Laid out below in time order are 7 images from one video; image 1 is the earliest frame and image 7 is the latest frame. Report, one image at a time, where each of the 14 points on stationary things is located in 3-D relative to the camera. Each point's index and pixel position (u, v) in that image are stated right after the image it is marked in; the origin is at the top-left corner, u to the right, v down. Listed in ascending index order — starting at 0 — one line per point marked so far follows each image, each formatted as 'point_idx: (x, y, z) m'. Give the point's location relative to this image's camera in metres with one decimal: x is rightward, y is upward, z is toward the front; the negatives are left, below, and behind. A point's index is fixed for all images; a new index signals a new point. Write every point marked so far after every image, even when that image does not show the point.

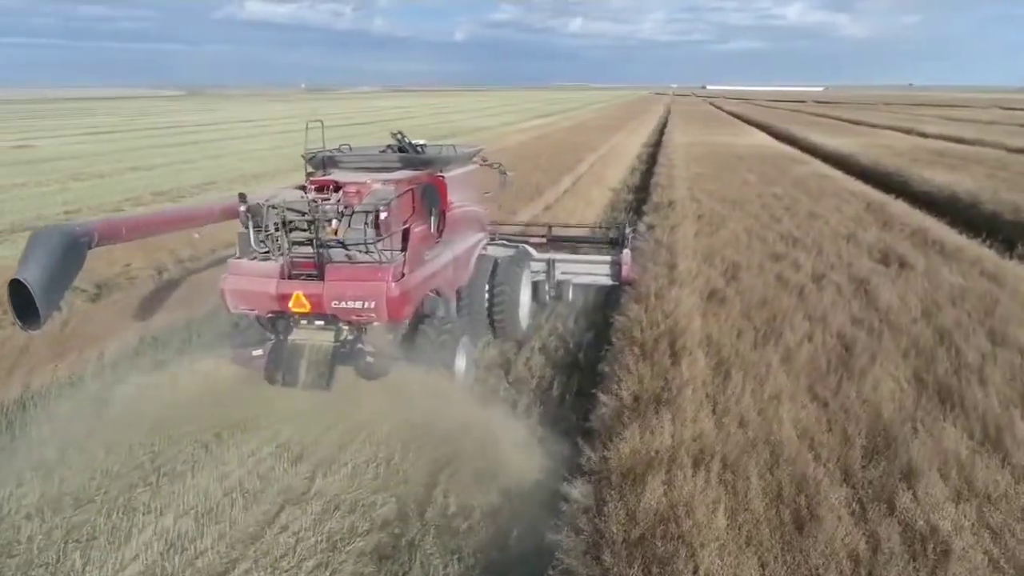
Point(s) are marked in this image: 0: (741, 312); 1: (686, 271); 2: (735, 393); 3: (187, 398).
0: (+2.6, -0.3, +8.3) m
1: (+2.4, +0.2, +10.1) m
2: (+1.9, -0.9, +6.0) m
3: (-3.5, -1.2, +7.7) m
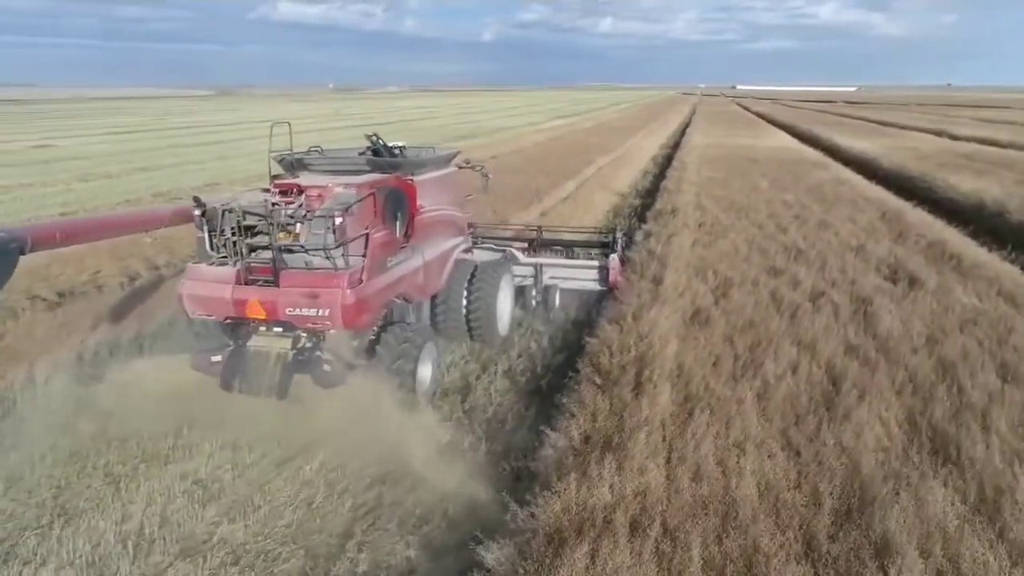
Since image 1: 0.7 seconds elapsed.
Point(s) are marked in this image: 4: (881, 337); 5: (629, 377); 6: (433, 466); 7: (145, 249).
0: (+2.2, -0.5, +7.5) m
1: (+2.1, 0.0, +9.4) m
2: (+1.4, -1.1, +5.3) m
3: (-4.0, -1.3, +7.2) m
4: (+3.7, -0.5, +7.3) m
5: (+1.1, -0.8, +6.5) m
6: (-0.7, -1.5, +6.1) m
7: (-6.6, +0.7, +12.9) m
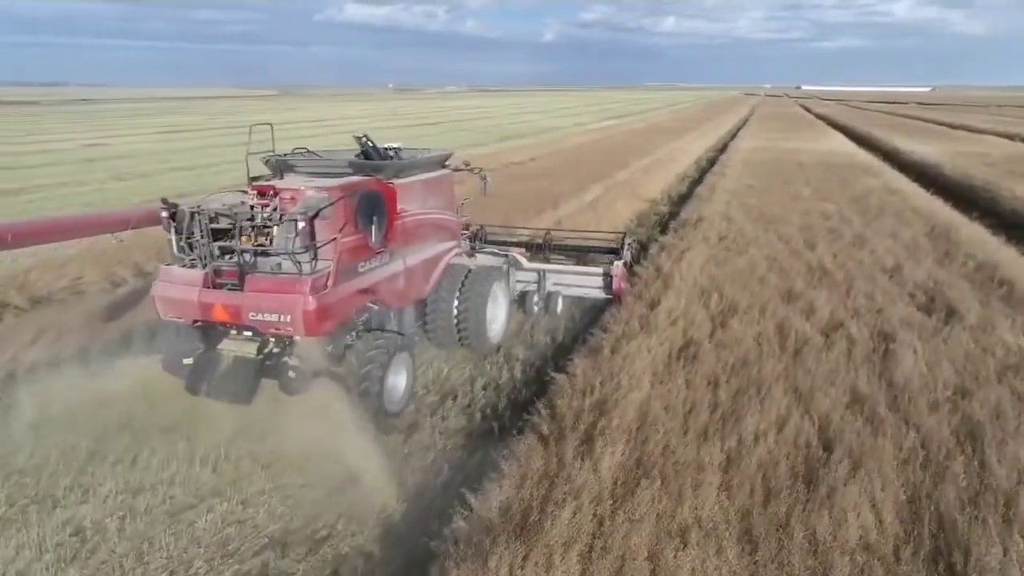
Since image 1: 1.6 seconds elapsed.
0: (+1.8, -0.8, +6.5) m
1: (+1.8, -0.3, +8.3) m
2: (+0.7, -1.4, +4.3) m
3: (-4.4, -1.5, +6.6) m
4: (+3.3, -0.8, +6.1) m
5: (+0.5, -1.1, +5.5) m
6: (-1.2, -1.7, +5.3) m
7: (-6.5, +0.6, +12.5) m
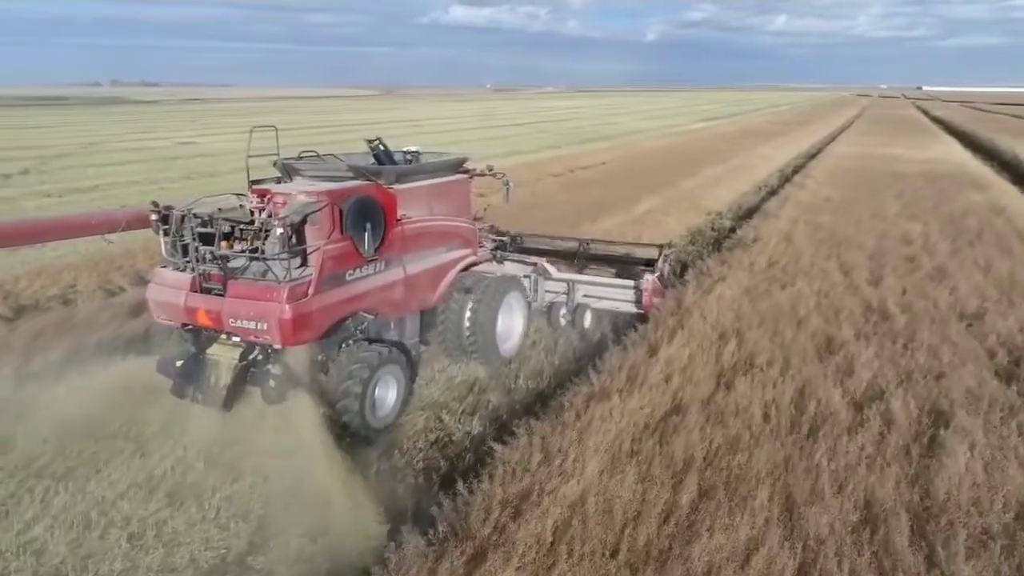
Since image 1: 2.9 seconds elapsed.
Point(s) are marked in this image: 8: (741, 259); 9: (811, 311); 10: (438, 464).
0: (+1.2, -1.2, +5.0) m
1: (+1.5, -0.7, +6.8) m
2: (-0.2, -1.8, +3.0) m
3: (-5.0, -1.7, +5.9) m
4: (+2.6, -1.3, +4.4) m
5: (-0.2, -1.5, +4.2) m
6: (-2.0, -2.1, +4.2) m
7: (-6.2, +0.5, +12.0) m
8: (+3.5, +0.4, +11.0) m
9: (+3.5, -0.3, +8.4) m
10: (-0.6, -1.5, +6.1) m
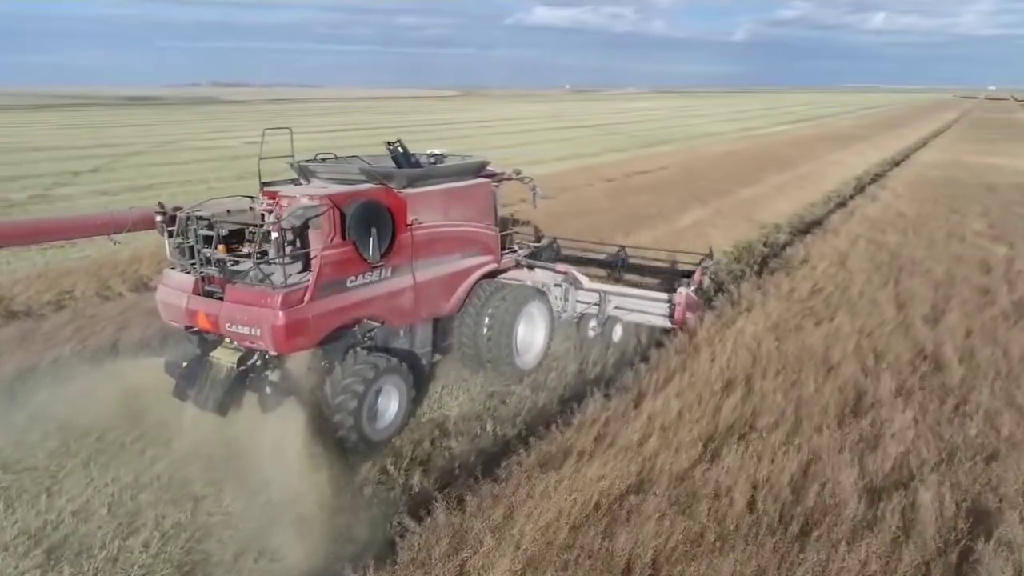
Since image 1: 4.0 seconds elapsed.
0: (+0.6, -1.5, +3.9) m
1: (+1.1, -1.0, +5.7) m
2: (-1.0, -2.0, +2.0) m
3: (-5.4, -1.8, +5.5) m
4: (+1.9, -1.7, +3.2) m
5: (-0.9, -1.7, +3.3) m
6: (-2.7, -2.3, +3.5) m
7: (-6.0, +0.4, +11.7) m
8: (+3.6, +0.1, +9.7) m
9: (+3.3, -0.7, +7.0) m
10: (-1.1, -1.7, +5.2) m
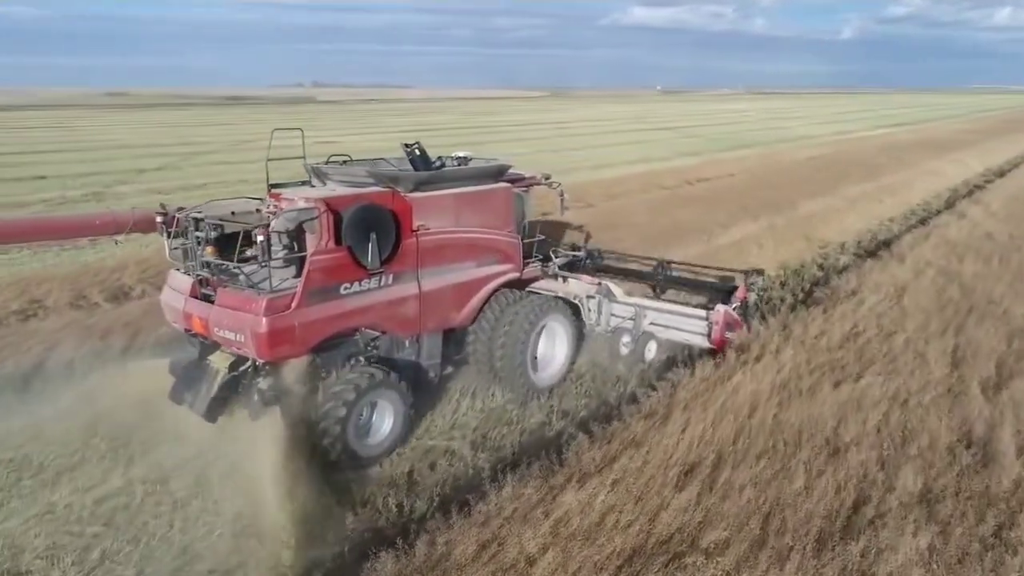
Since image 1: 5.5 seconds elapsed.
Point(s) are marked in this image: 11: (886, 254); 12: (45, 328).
0: (-0.4, -1.9, +2.7) m
1: (+0.3, -1.4, +4.3) m
2: (-2.2, -2.3, +1.0) m
3: (-6.2, -1.9, +4.9) m
4: (+0.8, -2.0, +1.8) m
5: (-1.9, -2.0, +2.2) m
6: (-3.8, -2.5, +2.6) m
7: (-6.0, +0.2, +11.1) m
8: (+3.3, -0.4, +8.0) m
9: (+2.7, -1.1, +5.4) m
10: (-1.9, -2.0, +4.1) m
11: (+5.9, +0.4, +11.5) m
12: (-5.8, -0.7, +8.9) m
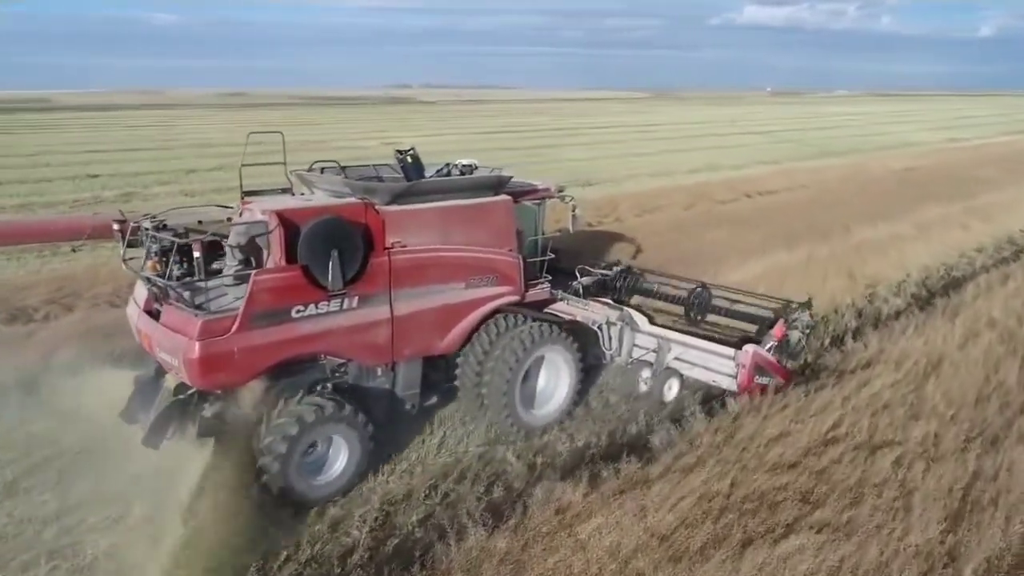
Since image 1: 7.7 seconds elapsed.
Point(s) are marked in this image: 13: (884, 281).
0: (-2.4, -2.3, +0.9) m
1: (-1.5, -1.9, +2.5) m
2: (-4.4, -2.7, -0.5) m
3: (-7.9, -2.2, +4.0) m
4: (-1.3, -2.6, -0.1) m
5: (-4.0, -2.4, +0.7) m
6: (-5.7, -2.8, +1.3) m
7: (-6.6, 0.0, +10.1) m
8: (+2.1, -1.0, +5.7) m
9: (+1.0, -1.7, +3.3) m
10: (-3.7, -2.4, +2.6) m
11: (+5.1, -0.3, +8.9) m
12: (-6.9, -0.9, +7.9) m
13: (+5.0, -0.1, +10.5) m
